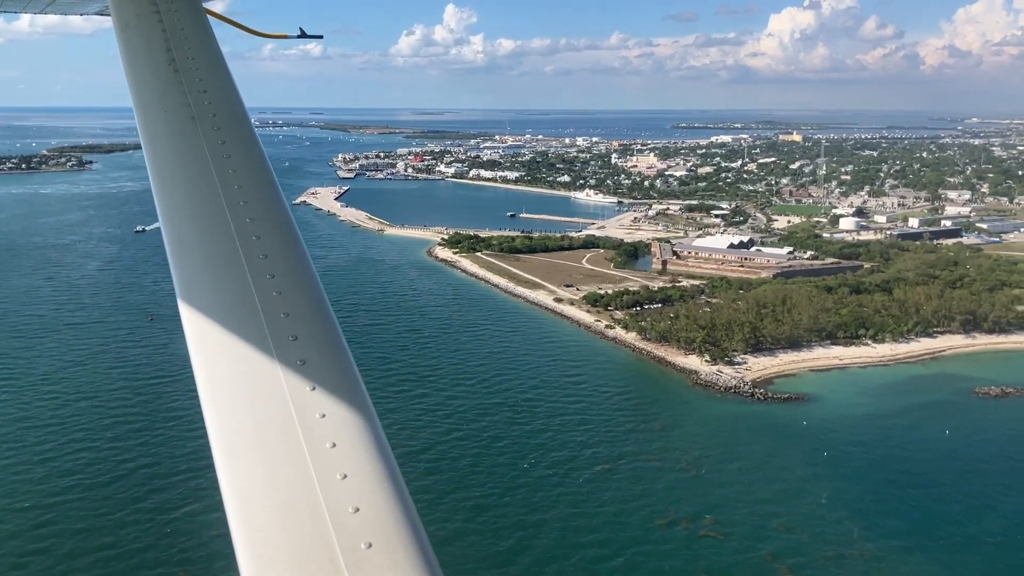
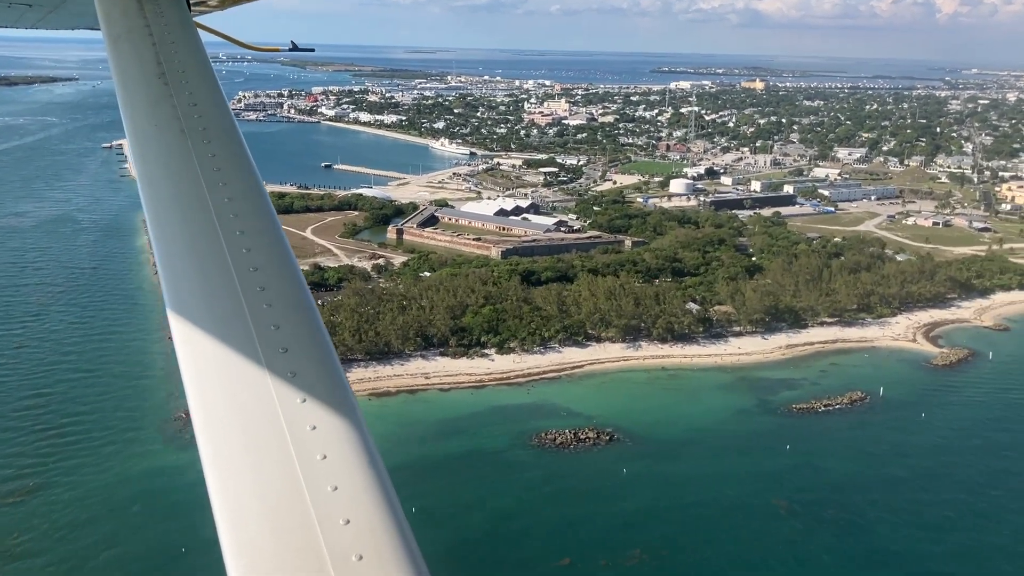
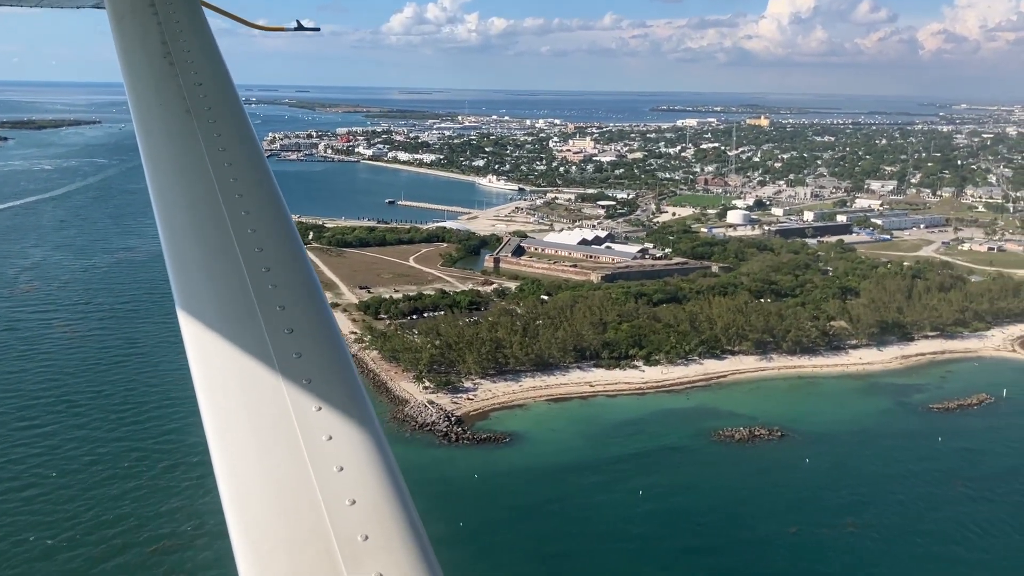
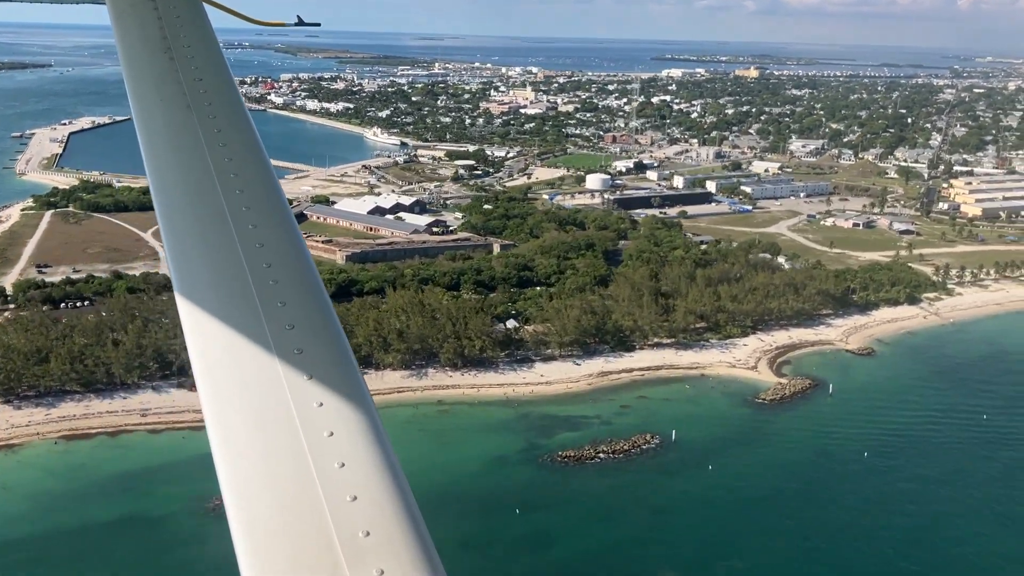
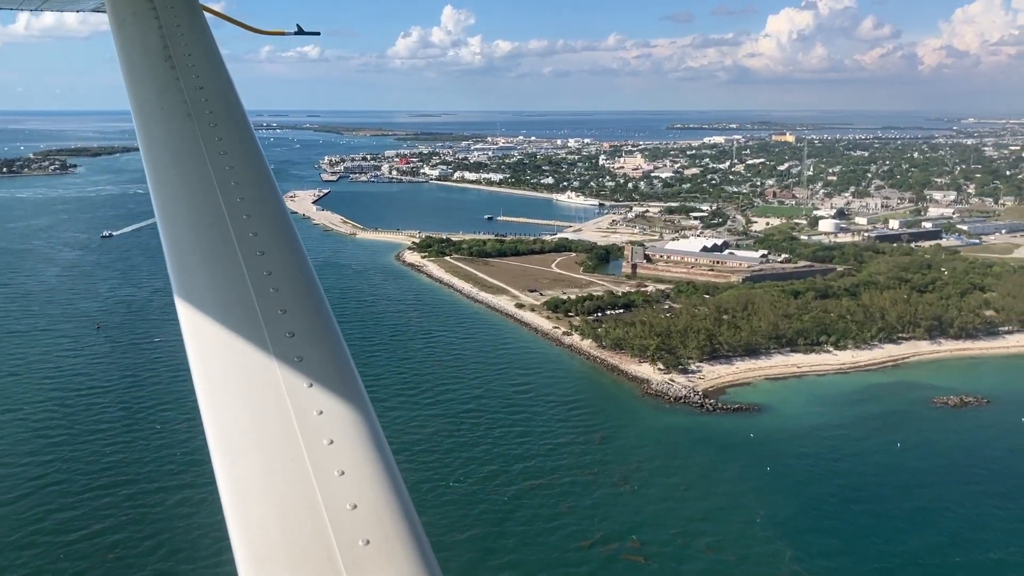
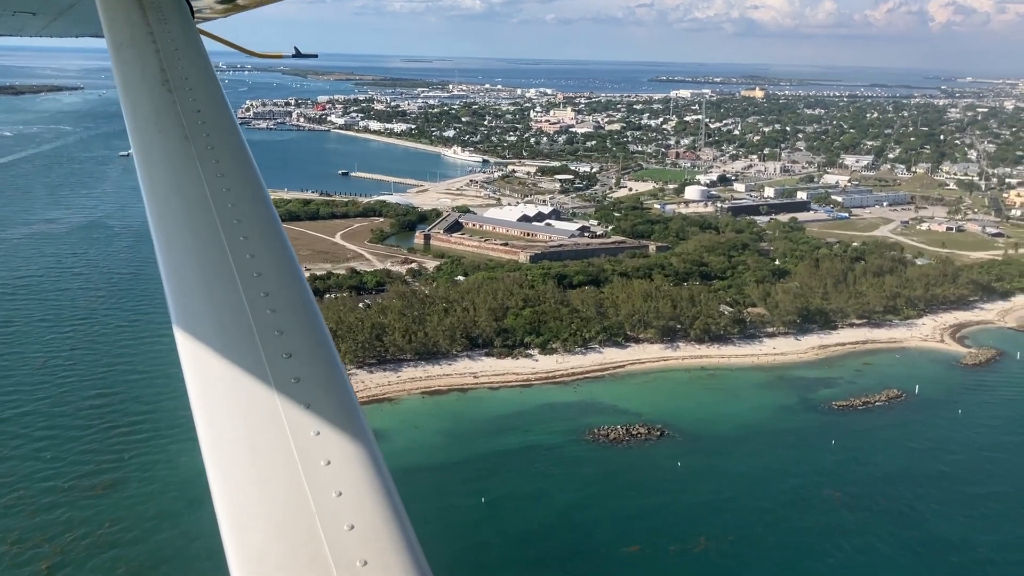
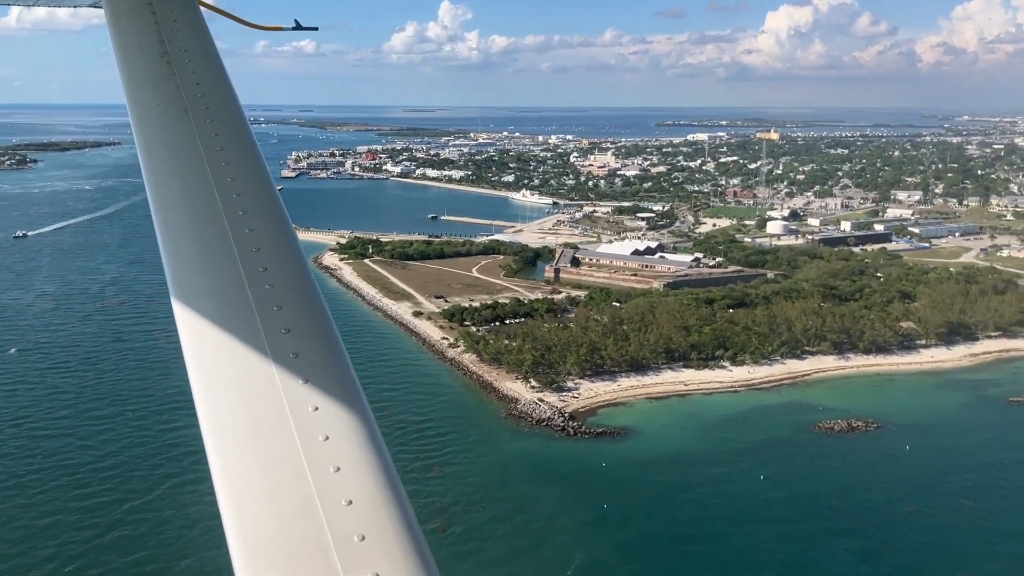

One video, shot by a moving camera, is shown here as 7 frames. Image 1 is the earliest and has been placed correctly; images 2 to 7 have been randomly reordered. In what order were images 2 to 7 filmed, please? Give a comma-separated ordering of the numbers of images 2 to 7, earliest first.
5, 7, 3, 6, 2, 4
